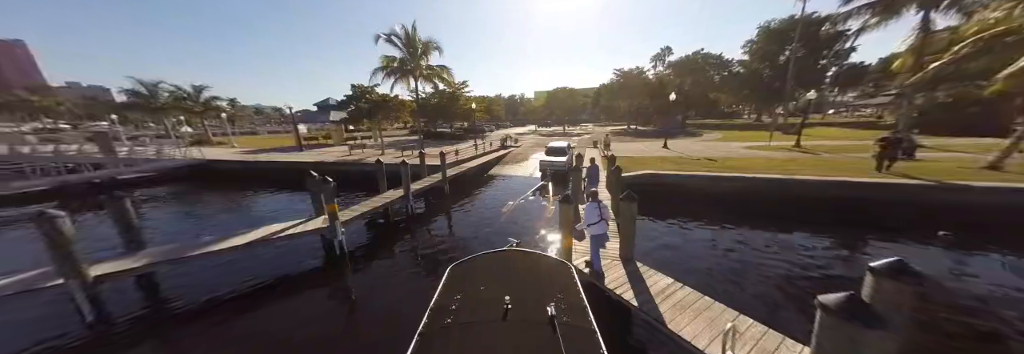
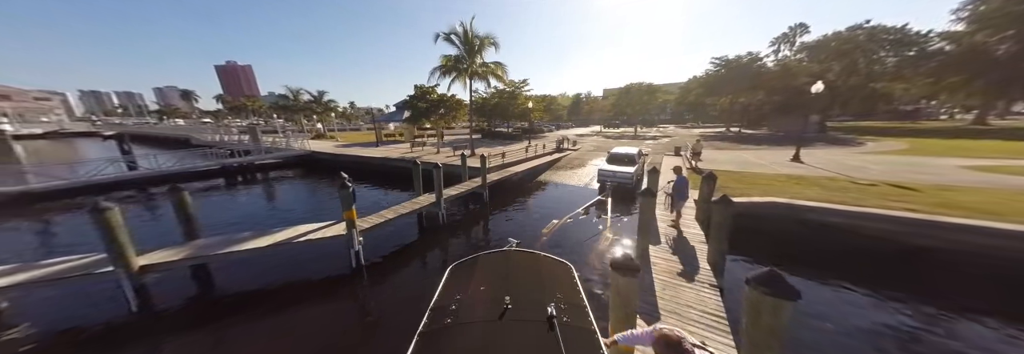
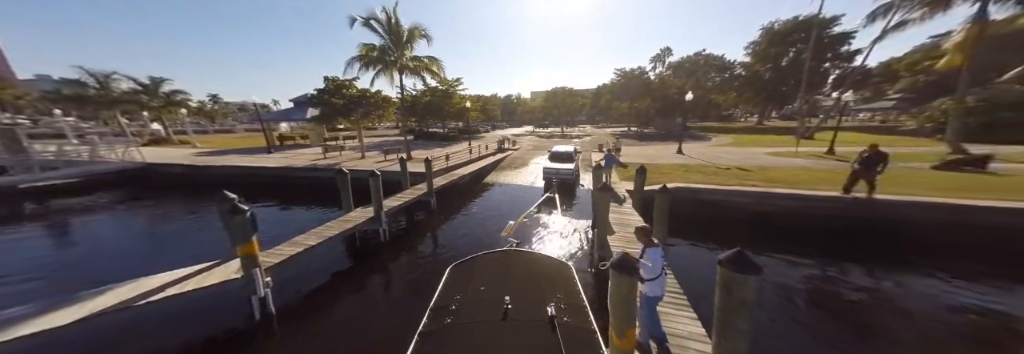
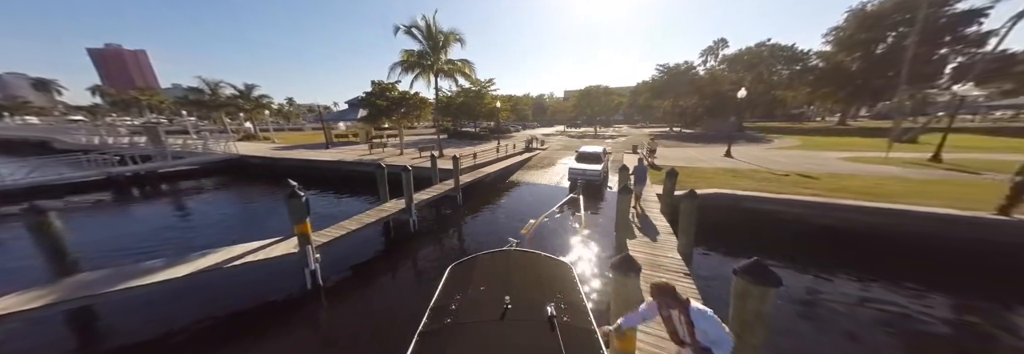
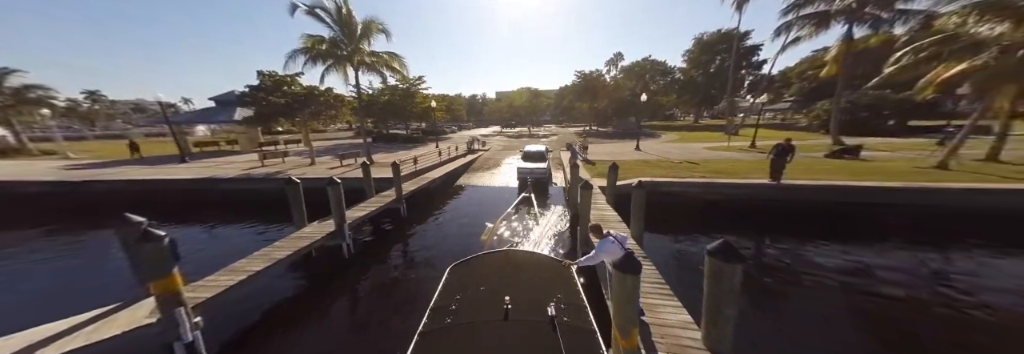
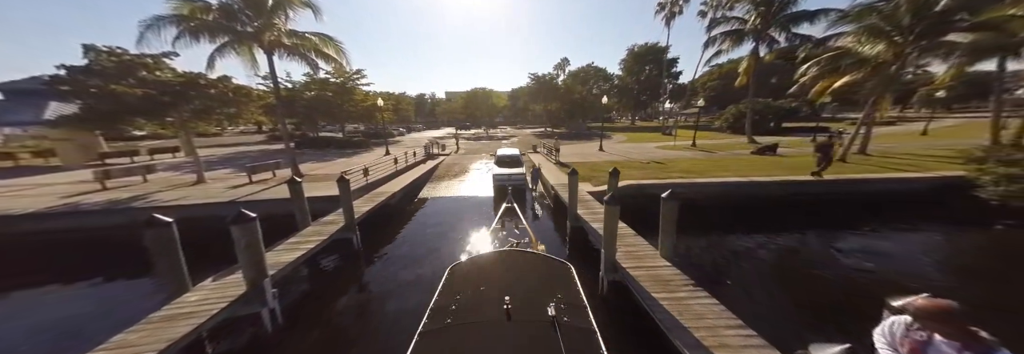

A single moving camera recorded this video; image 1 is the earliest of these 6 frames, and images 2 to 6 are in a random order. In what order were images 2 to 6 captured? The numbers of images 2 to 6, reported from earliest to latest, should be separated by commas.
2, 4, 3, 5, 6
